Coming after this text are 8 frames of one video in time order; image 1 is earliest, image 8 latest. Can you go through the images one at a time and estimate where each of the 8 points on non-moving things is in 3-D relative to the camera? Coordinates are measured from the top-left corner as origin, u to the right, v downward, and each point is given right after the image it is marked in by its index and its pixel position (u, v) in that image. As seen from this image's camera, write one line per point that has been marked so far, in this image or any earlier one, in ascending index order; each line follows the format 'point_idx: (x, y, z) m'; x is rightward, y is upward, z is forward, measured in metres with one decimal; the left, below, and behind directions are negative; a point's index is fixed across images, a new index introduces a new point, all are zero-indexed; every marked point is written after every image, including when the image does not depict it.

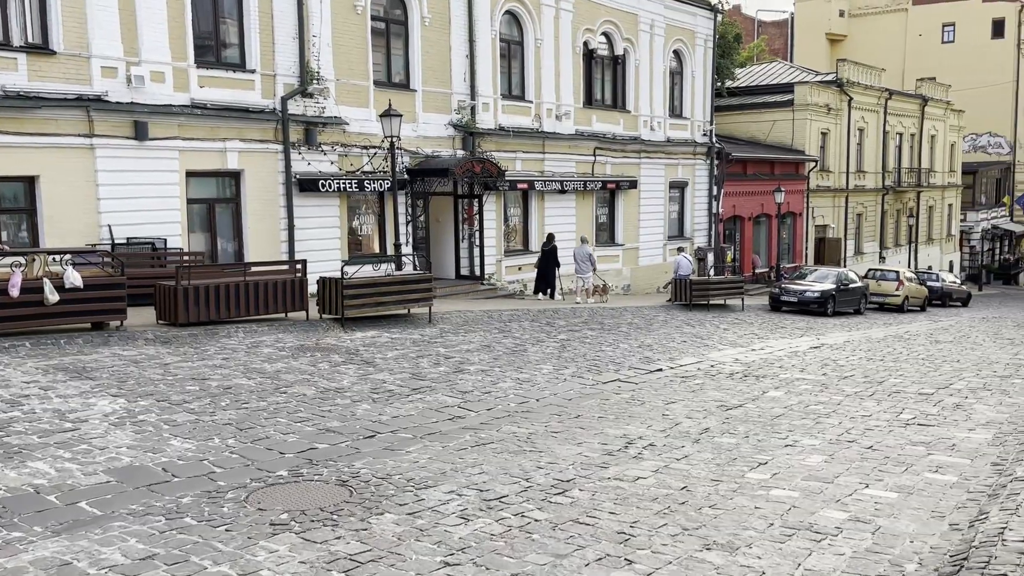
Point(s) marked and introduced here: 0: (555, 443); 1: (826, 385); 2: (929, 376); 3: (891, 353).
0: (+0.4, -1.4, +7.6) m
1: (+4.1, -1.3, +11.1) m
2: (+5.9, -1.2, +12.0) m
3: (+6.9, -1.2, +15.5) m
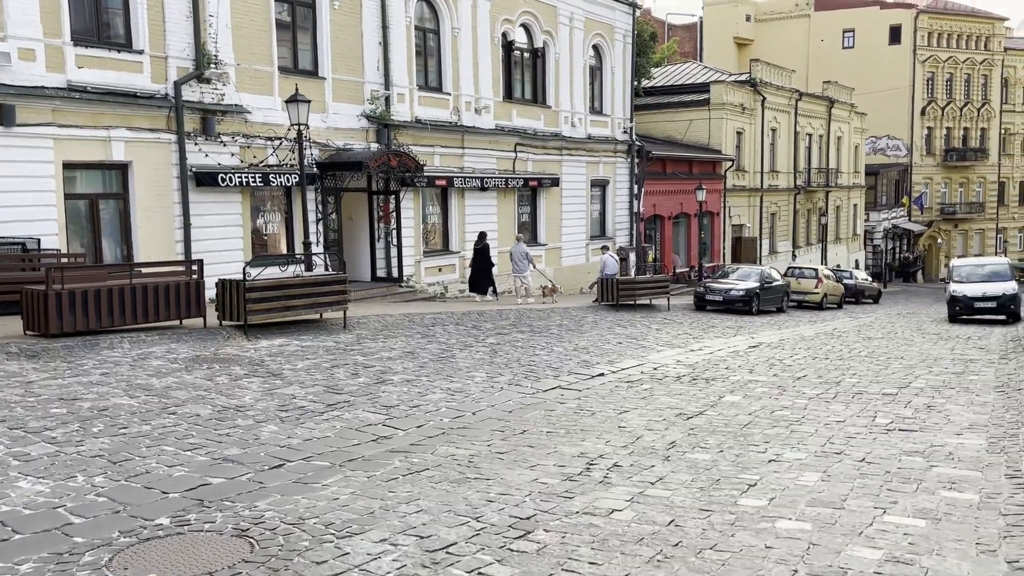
0: (-0.1, -1.3, +6.4) m
1: (+3.3, -1.2, +10.3) m
2: (+5.0, -1.2, +11.3) m
3: (+5.6, -1.1, +14.9) m
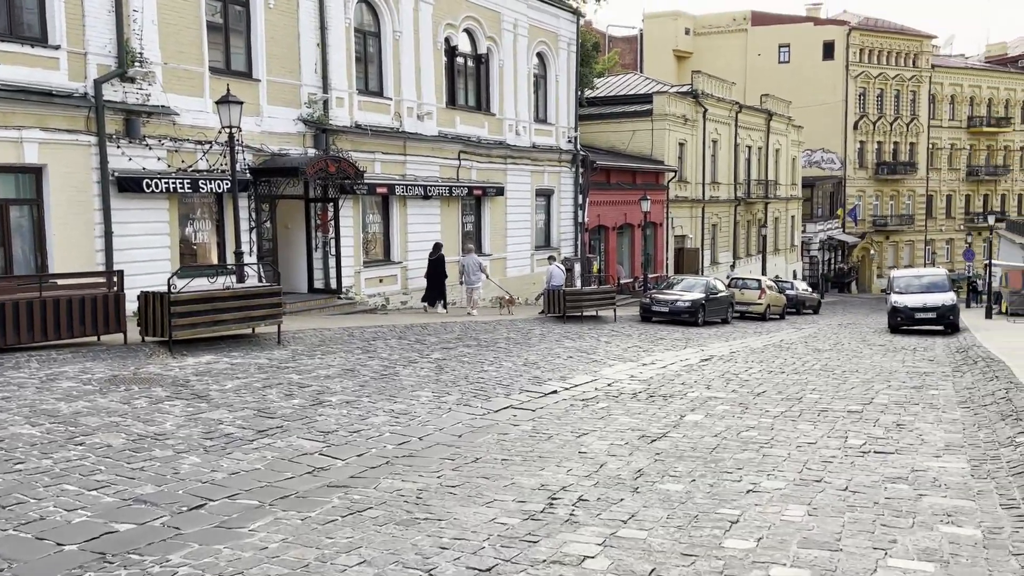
0: (-0.4, -1.4, +5.7) m
1: (+2.7, -1.3, +9.8) m
2: (+4.3, -1.3, +11.0) m
3: (+4.7, -1.3, +14.6) m
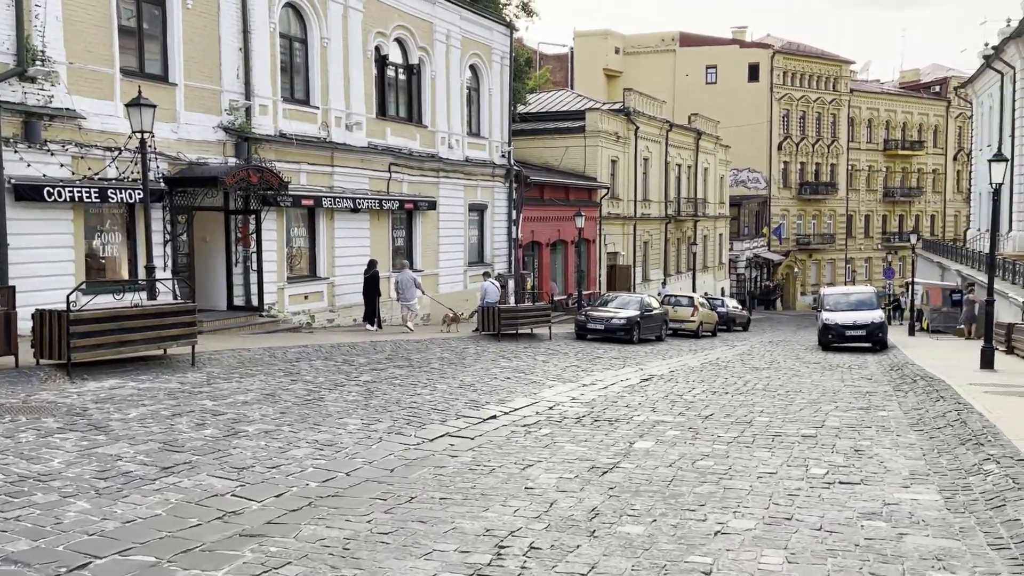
0: (-0.7, -1.6, +5.0) m
1: (+2.0, -1.5, +9.3) m
2: (+3.5, -1.5, +10.6) m
3: (+3.6, -1.6, +14.3) m
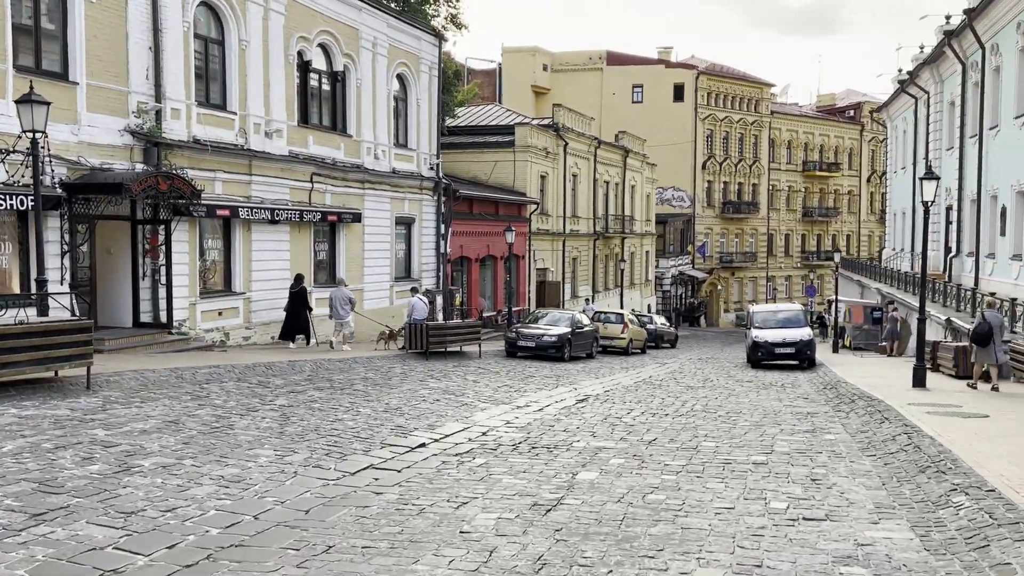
0: (-1.0, -1.6, +4.1) m
1: (+1.3, -1.7, +8.7) m
2: (+2.7, -1.7, +10.1) m
3: (+2.5, -1.9, +13.7) m
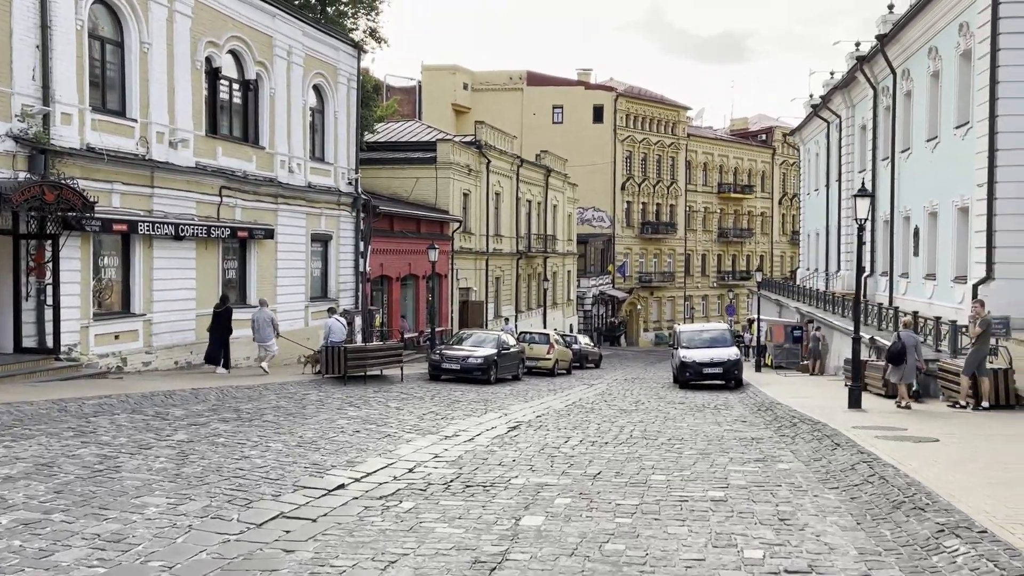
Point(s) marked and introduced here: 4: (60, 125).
0: (-1.2, -1.7, +3.1) m
1: (+0.7, -1.9, +7.8) m
2: (+1.9, -2.0, +9.3) m
3: (+1.3, -2.2, +13.0) m
4: (-9.0, +3.3, +16.9) m
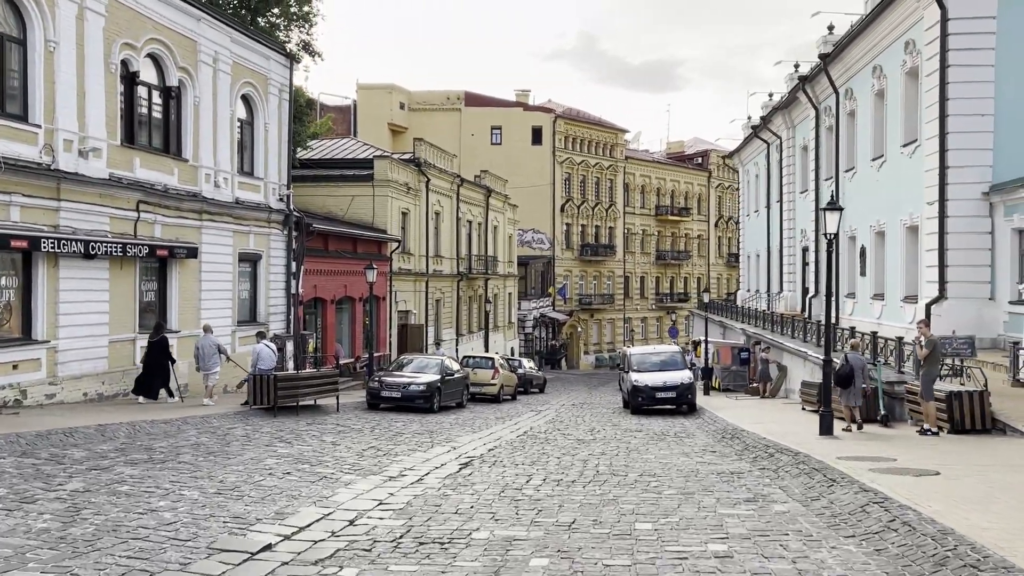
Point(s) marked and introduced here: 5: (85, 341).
0: (-1.1, -1.7, +1.7) m
1: (+0.4, -2.0, +6.5) m
2: (+1.5, -2.1, +8.1) m
3: (+0.7, -2.4, +11.7) m
4: (-10.0, +2.8, +15.0) m
5: (-9.3, -1.1, +18.5) m
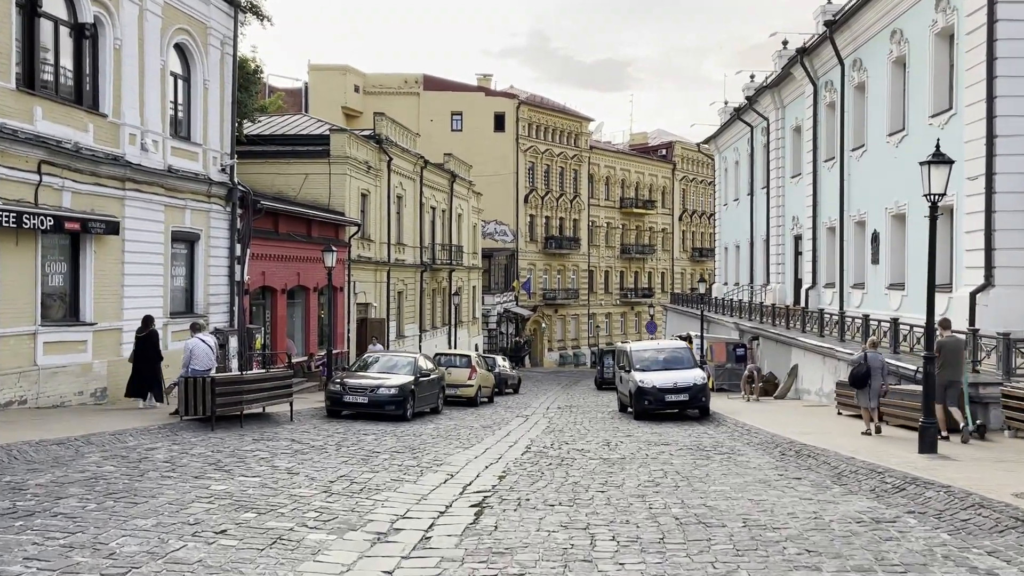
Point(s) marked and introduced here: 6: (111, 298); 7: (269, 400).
0: (-0.2, -1.4, -1.8) m
1: (+1.0, -1.7, +3.1) m
2: (+2.1, -1.8, +4.8) m
3: (+1.0, -2.1, +8.3) m
4: (-9.8, +3.2, +11.0) m
5: (-9.3, -0.8, +14.5) m
6: (-8.6, -0.2, +18.2) m
7: (-4.3, -2.0, +15.4) m
